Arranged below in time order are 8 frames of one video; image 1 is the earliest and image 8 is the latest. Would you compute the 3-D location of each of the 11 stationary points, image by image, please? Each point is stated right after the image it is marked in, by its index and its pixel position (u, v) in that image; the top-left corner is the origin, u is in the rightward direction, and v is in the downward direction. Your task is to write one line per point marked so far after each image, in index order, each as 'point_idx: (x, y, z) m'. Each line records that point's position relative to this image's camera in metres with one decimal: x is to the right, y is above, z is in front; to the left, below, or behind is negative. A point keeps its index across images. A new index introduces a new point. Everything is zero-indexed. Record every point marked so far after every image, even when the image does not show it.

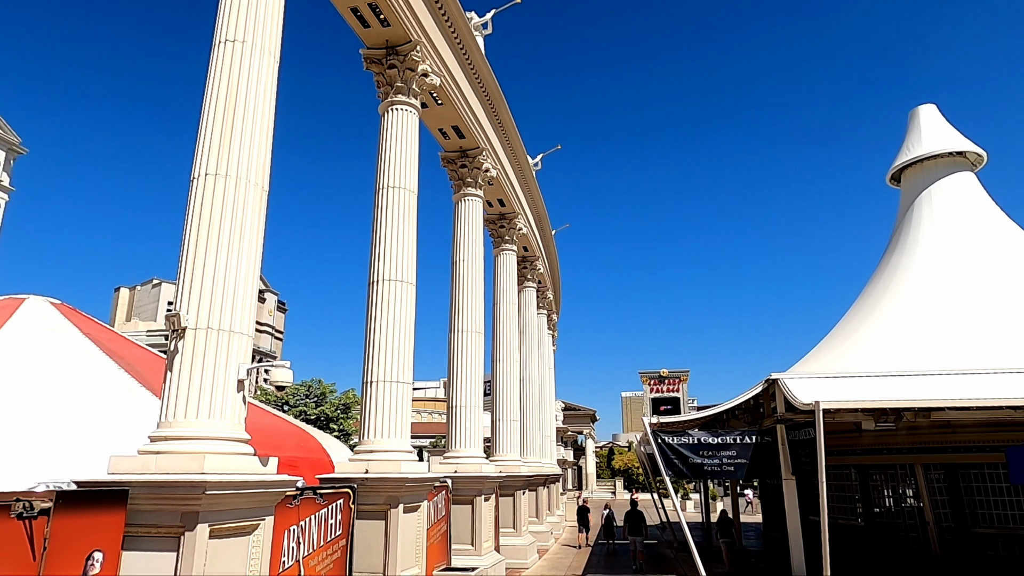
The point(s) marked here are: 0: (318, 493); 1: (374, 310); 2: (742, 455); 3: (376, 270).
0: (-2.7, -2.8, +9.1) m
1: (-2.4, -0.4, +11.5) m
2: (+5.2, -3.8, +15.1) m
3: (-2.4, +0.3, +11.7) m
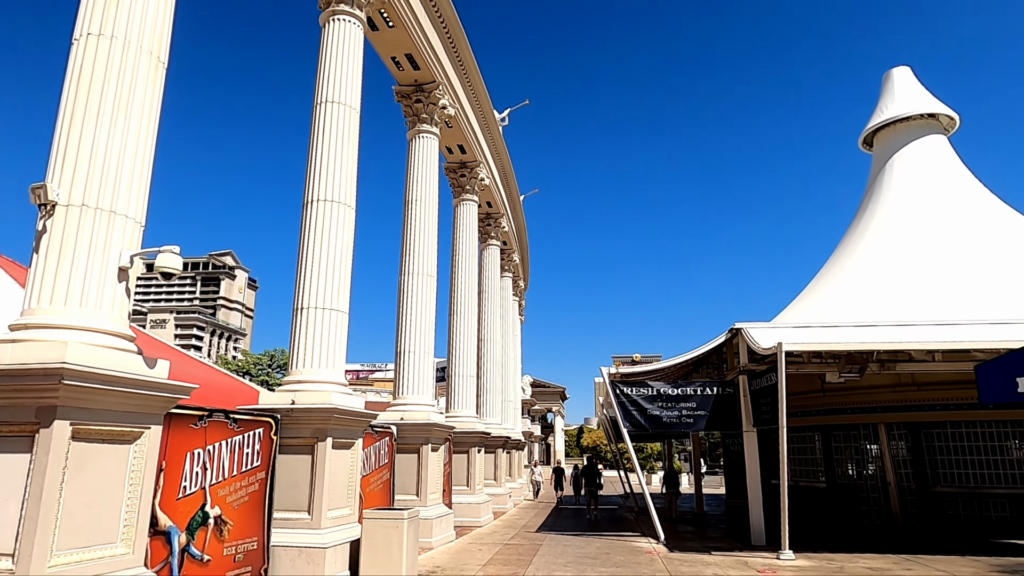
0: (-3.5, -1.6, +8.3) m
1: (-3.3, +0.9, +10.6) m
2: (+4.2, -2.6, +14.5) m
3: (-3.3, +1.6, +10.8) m
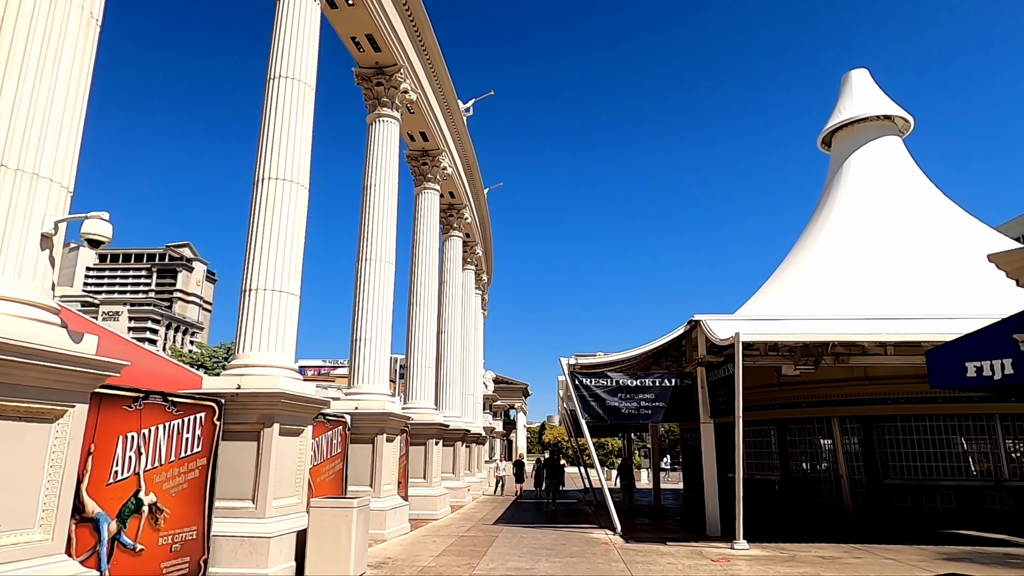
0: (-4.1, -1.3, +7.9) m
1: (-3.9, +1.2, +10.2) m
2: (+3.2, -2.4, +14.5) m
3: (-3.9, +1.9, +10.4) m
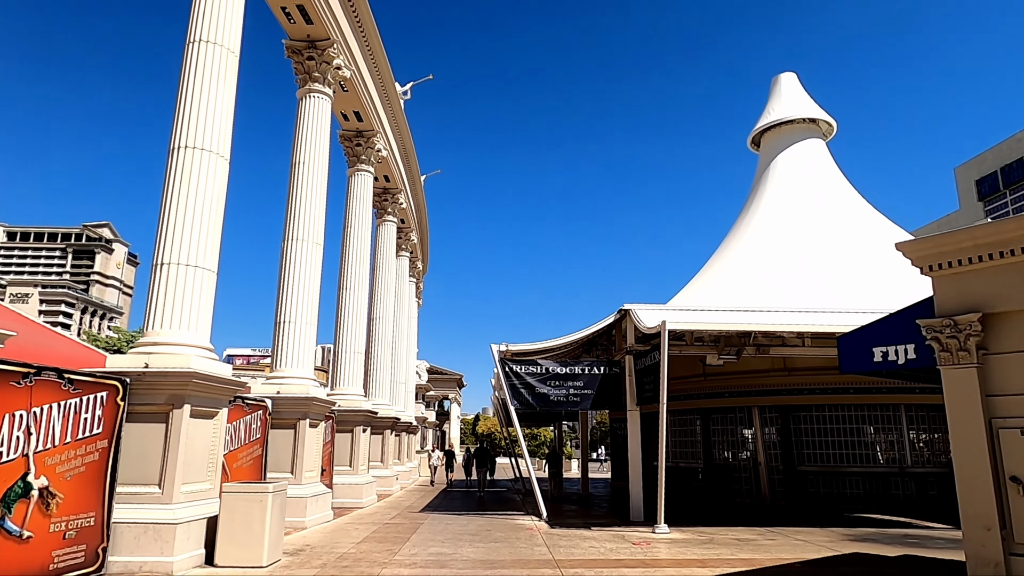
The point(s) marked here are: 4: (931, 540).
0: (-4.9, -1.0, +7.3) m
1: (-5.0, +1.6, +9.7) m
2: (+1.7, -2.2, +14.6) m
3: (-4.9, +2.2, +9.8) m
4: (+7.0, -4.2, +11.0) m
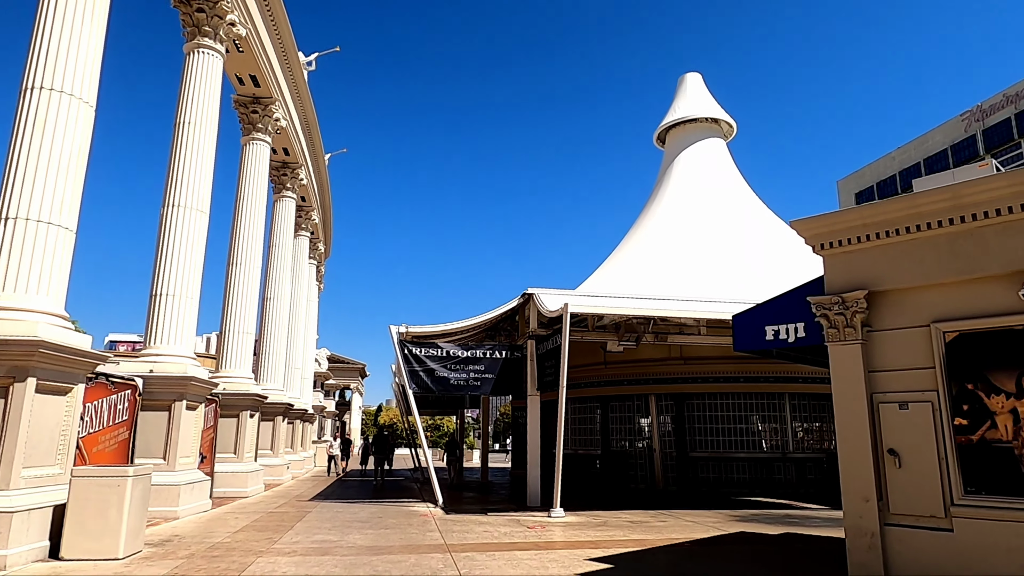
0: (-6.0, -0.5, +6.2) m
1: (-6.3, +2.1, +8.5) m
2: (-0.5, -1.8, +14.4) m
3: (-6.3, +2.8, +8.6) m
4: (+5.2, -4.0, +11.5) m
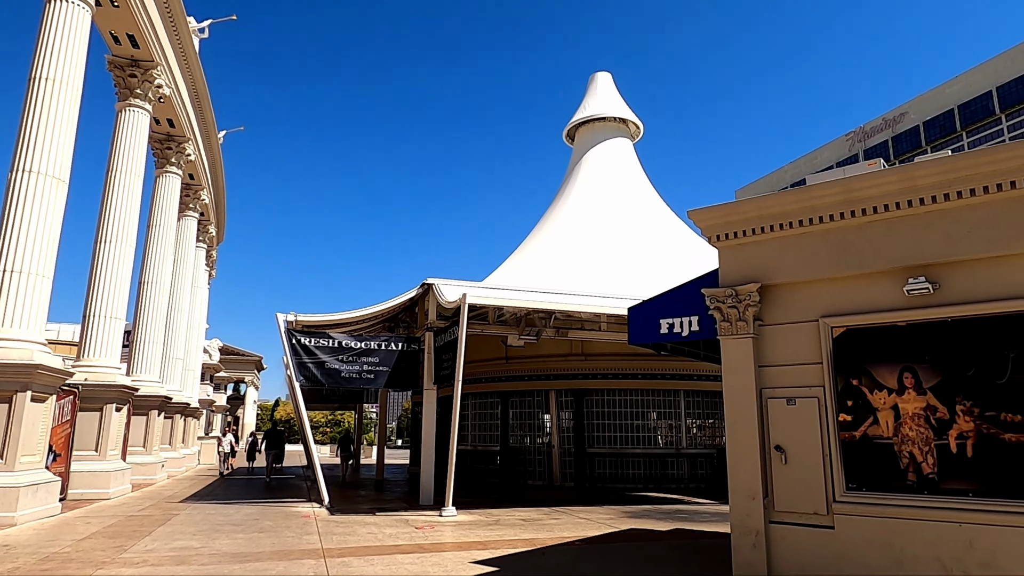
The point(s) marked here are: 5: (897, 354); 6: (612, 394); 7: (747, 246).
0: (-7.0, -0.2, +4.8) m
1: (-7.5, +2.4, +7.1) m
2: (-2.6, -1.5, +13.7) m
3: (-7.4, +3.1, +7.2) m
4: (+3.3, -4.0, +11.7) m
5: (+3.0, -0.5, +5.2) m
6: (+2.6, -2.7, +17.1) m
7: (+2.1, +0.4, +6.1) m
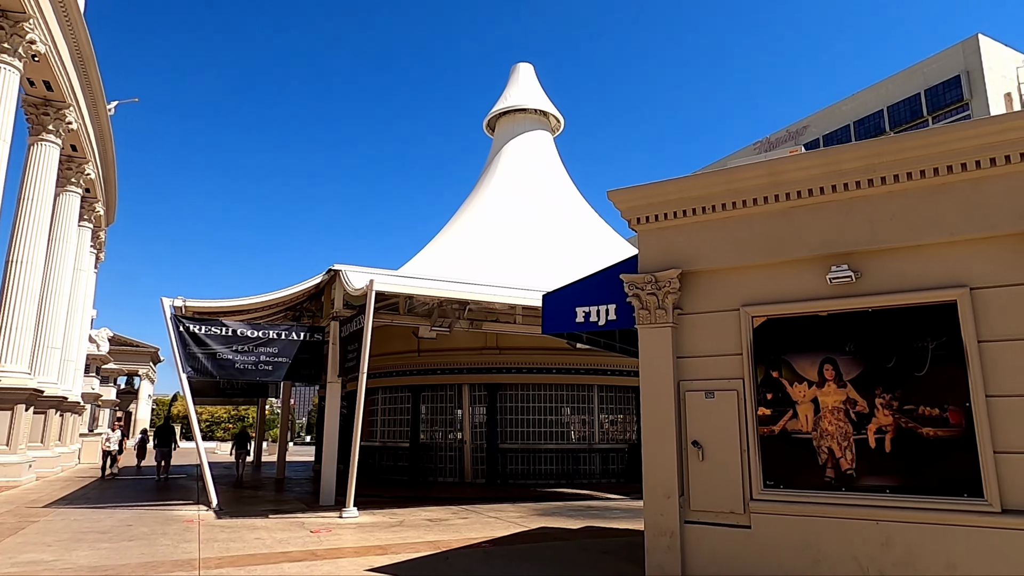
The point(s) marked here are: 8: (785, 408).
0: (-7.6, +0.2, +3.4) m
1: (-8.3, +2.8, +5.5) m
2: (-4.4, -1.2, +12.7) m
3: (-8.2, +3.5, +5.7) m
4: (+1.7, -3.8, +11.5) m
5: (+2.3, -0.4, +4.9) m
6: (+0.4, -2.5, +16.7) m
7: (+1.3, +0.5, +5.7) m
8: (+2.0, -0.9, +5.0) m
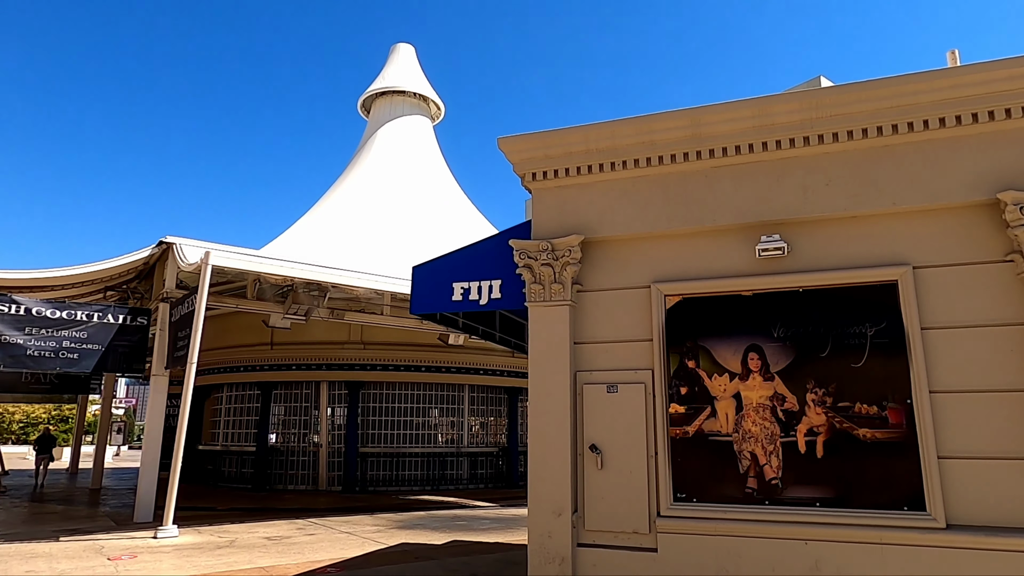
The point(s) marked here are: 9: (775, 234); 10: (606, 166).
0: (-7.9, +0.7, +0.8) m
1: (-8.9, +3.4, +2.8) m
2: (-6.6, -0.8, +10.5) m
3: (-8.9, +4.1, +2.9) m
4: (-0.5, -3.7, +10.4) m
5: (+1.4, -0.3, +4.1) m
6: (-2.8, -2.3, +15.3) m
7: (+0.4, +0.7, +4.7) m
8: (+1.2, -0.7, +4.1) m
9: (+1.7, +0.3, +4.2) m
10: (+0.7, +0.8, +4.6) m
